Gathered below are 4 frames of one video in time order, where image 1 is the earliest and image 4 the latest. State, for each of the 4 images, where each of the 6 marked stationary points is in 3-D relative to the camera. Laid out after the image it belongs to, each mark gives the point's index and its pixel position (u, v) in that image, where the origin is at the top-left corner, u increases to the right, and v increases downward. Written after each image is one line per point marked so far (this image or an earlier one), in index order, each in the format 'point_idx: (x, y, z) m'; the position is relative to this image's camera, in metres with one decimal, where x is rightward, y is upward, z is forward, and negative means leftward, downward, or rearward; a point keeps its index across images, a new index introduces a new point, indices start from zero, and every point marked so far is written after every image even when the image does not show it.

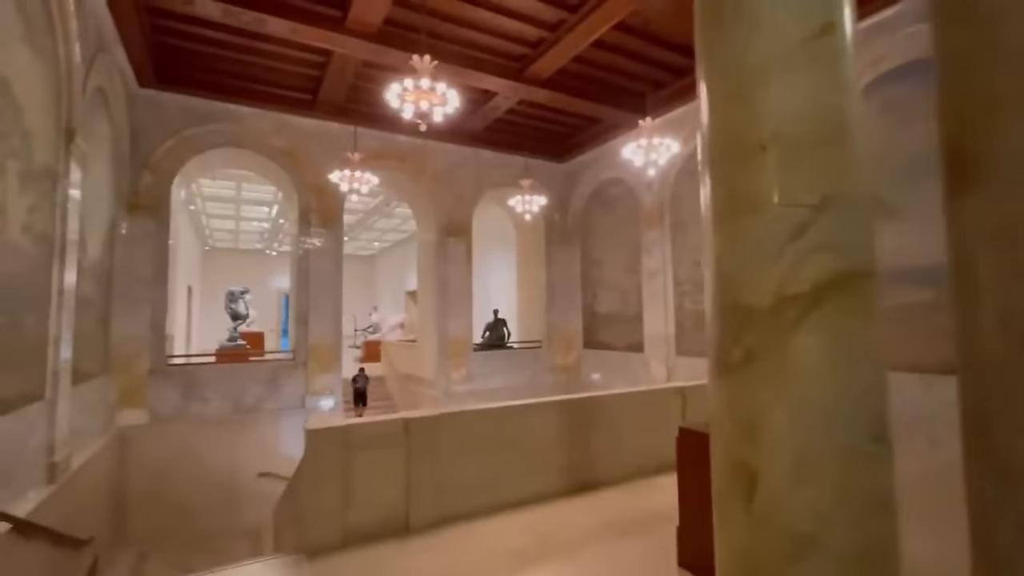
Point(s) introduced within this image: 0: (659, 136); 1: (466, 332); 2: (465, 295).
0: (+1.5, +1.6, +5.0) m
1: (-0.9, -0.8, +9.1) m
2: (-0.9, -0.2, +9.1) m
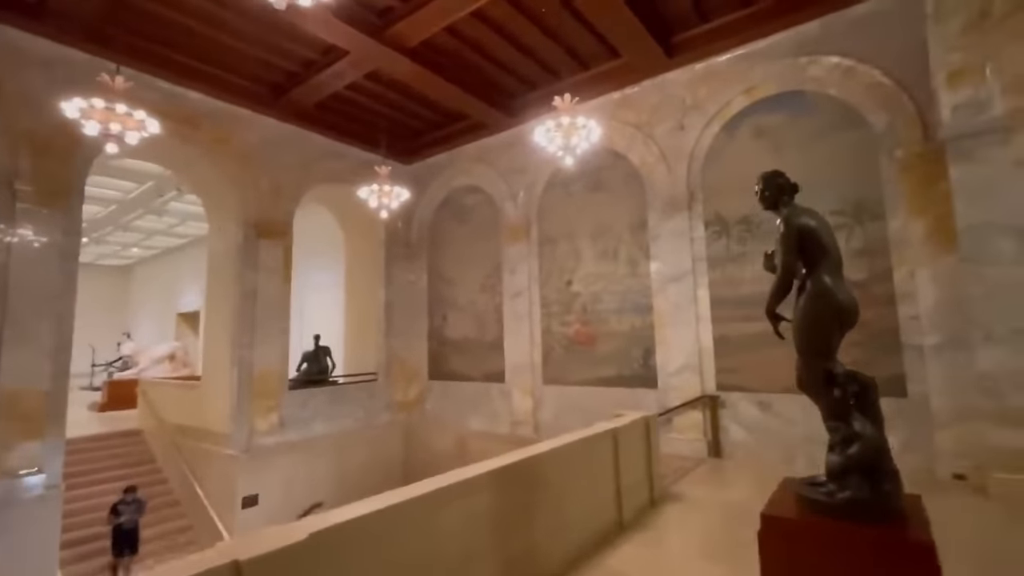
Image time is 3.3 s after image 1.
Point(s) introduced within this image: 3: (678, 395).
0: (+0.5, +1.4, +4.1) m
1: (-3.3, -1.1, +6.8) m
2: (-3.3, -0.4, +6.9) m
3: (+2.0, -1.3, +5.8) m
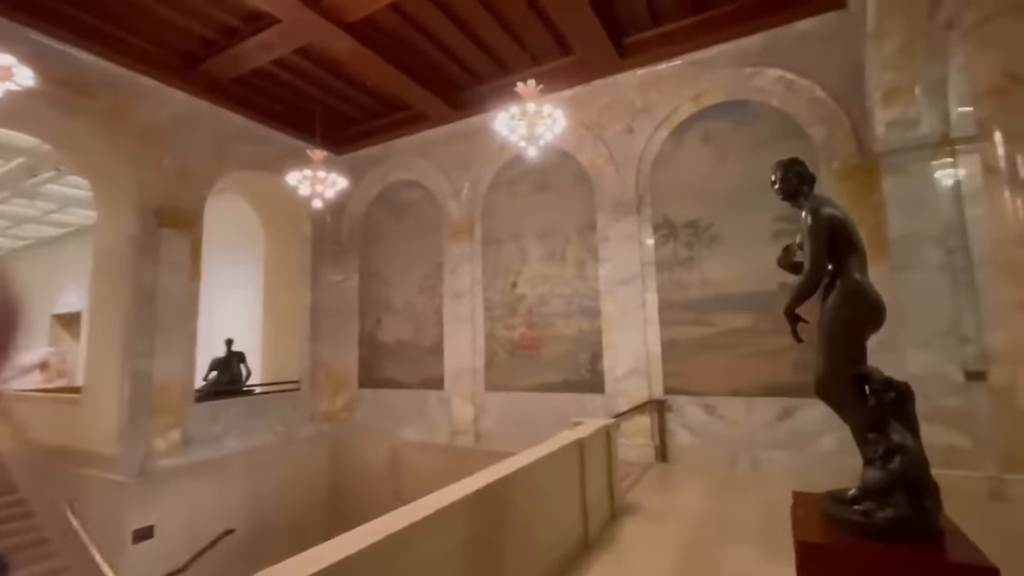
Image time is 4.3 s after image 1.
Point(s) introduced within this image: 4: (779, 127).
0: (+0.2, +1.4, +3.8) m
1: (-4.0, -1.1, +5.9) m
2: (-4.0, -0.4, +6.0) m
3: (+1.4, -1.3, +5.7) m
4: (+2.9, +1.7, +5.2) m
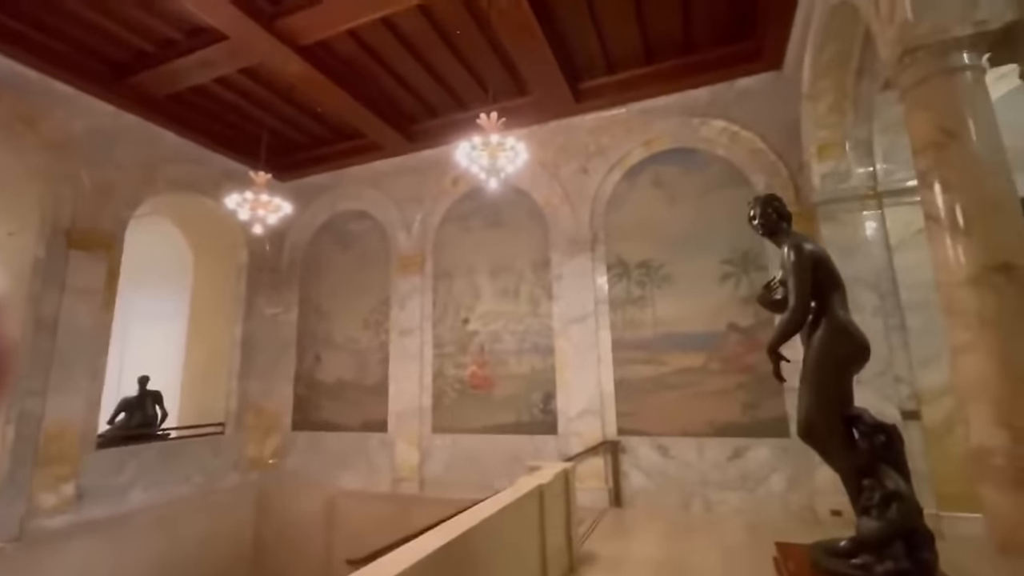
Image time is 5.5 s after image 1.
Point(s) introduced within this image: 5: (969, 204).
0: (-0.1, +1.1, +3.8) m
1: (-4.6, -1.4, +5.2) m
2: (-4.6, -0.7, +5.3) m
3: (+0.8, -1.8, +5.6) m
4: (+2.4, +1.3, +5.5) m
5: (+2.2, +0.4, +2.4) m
